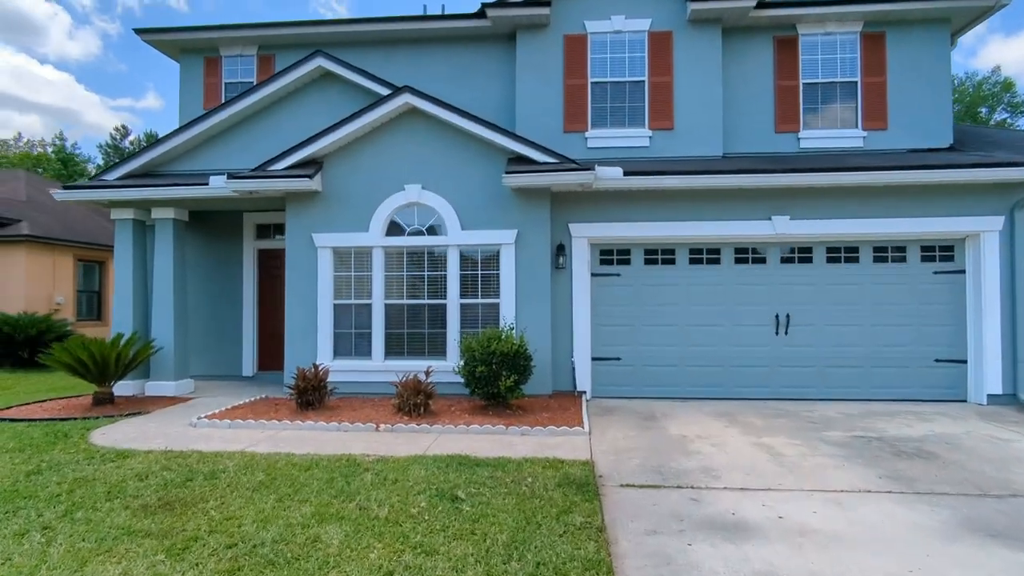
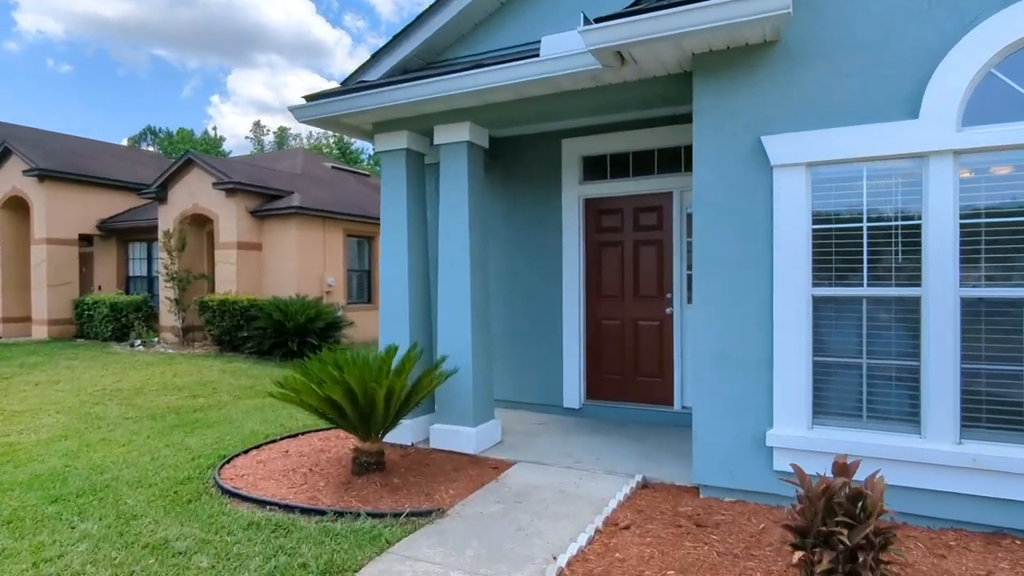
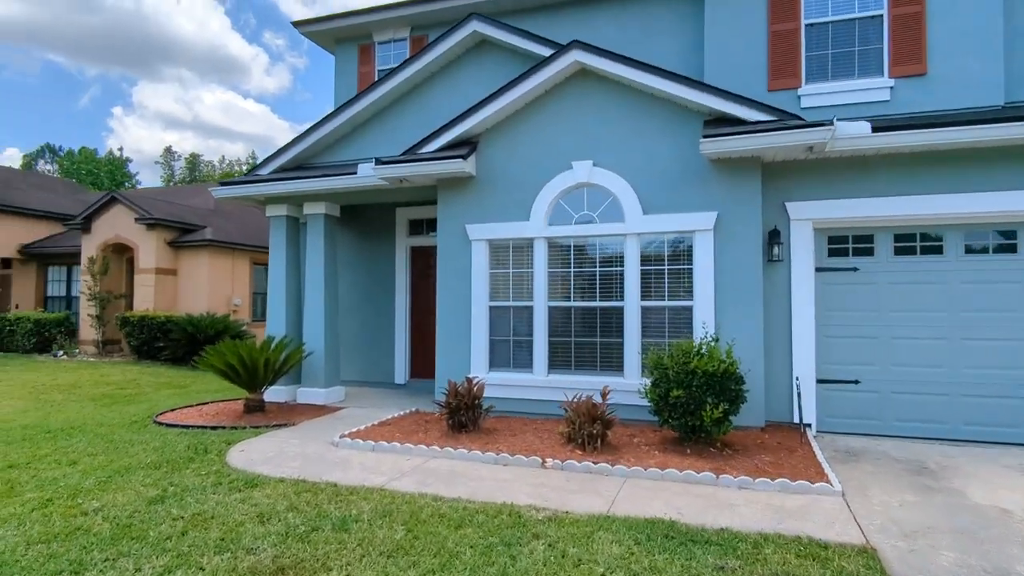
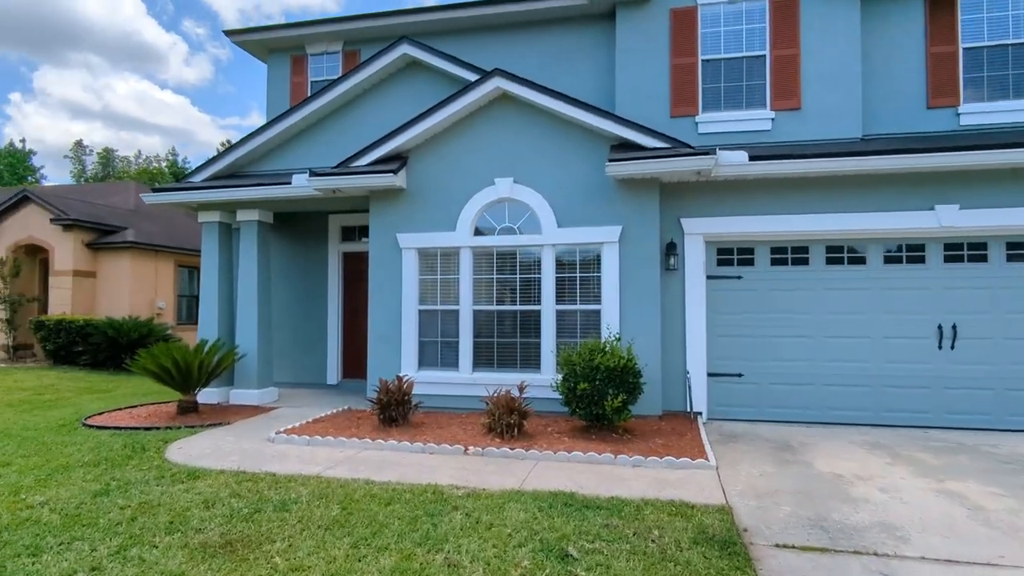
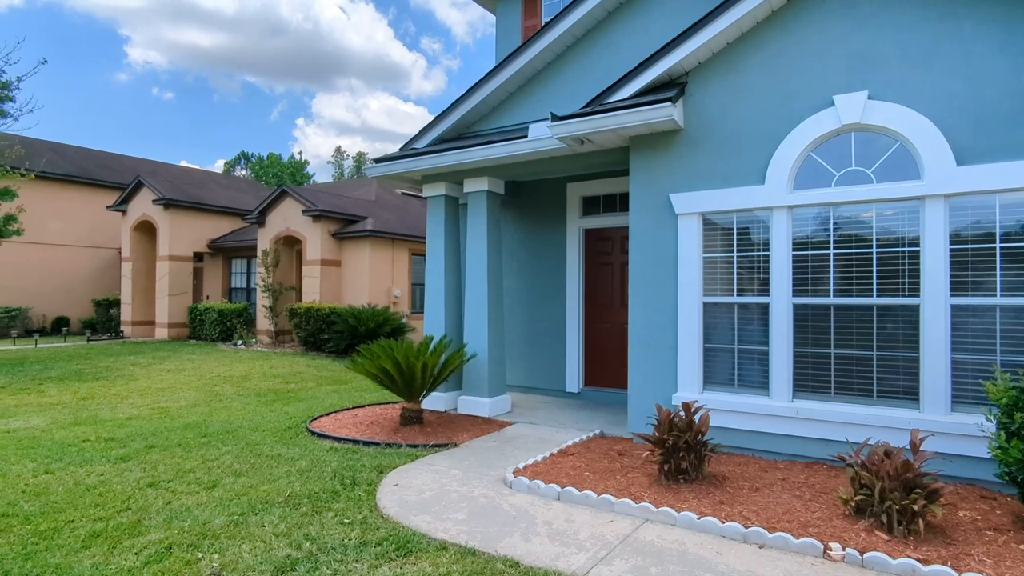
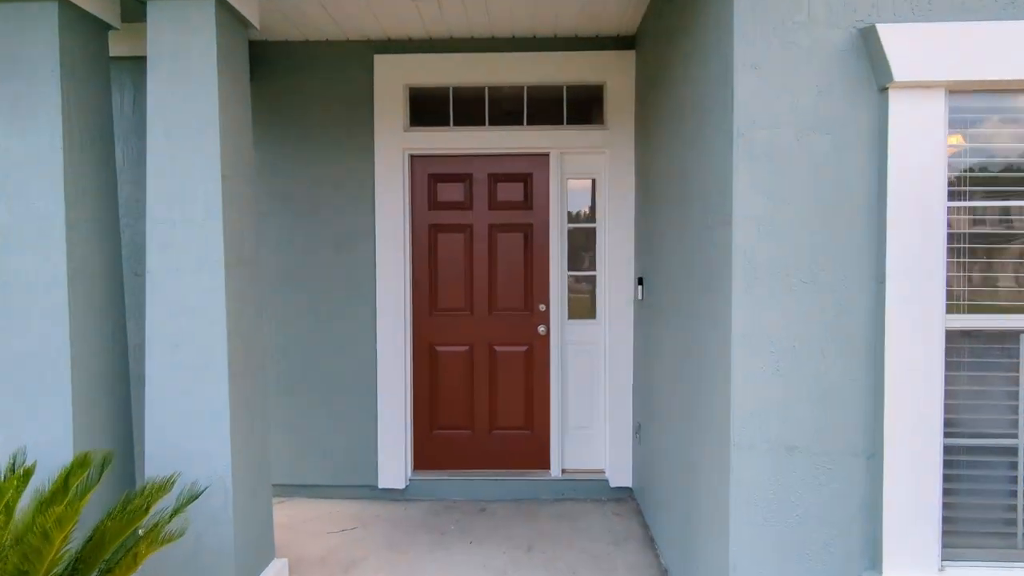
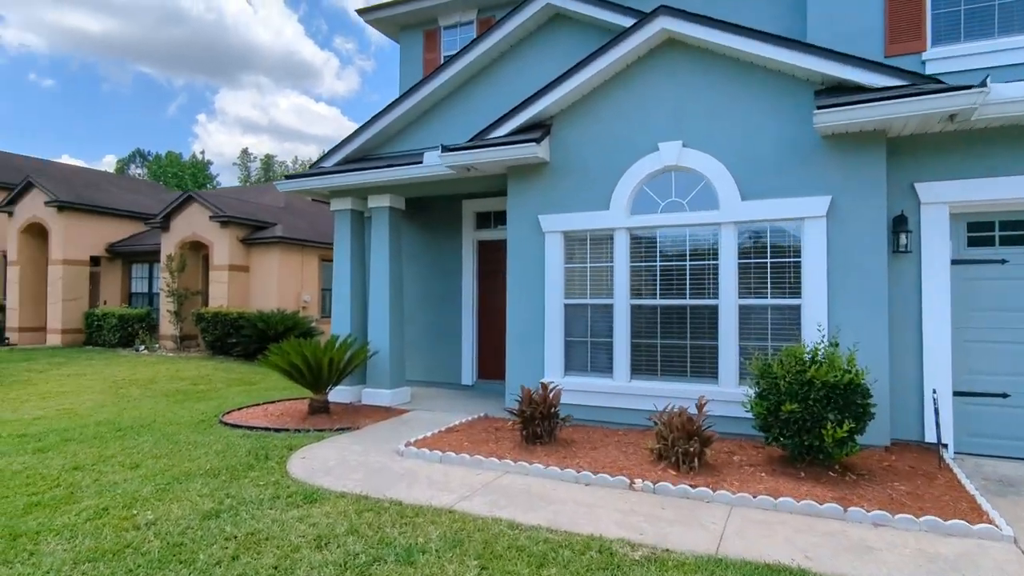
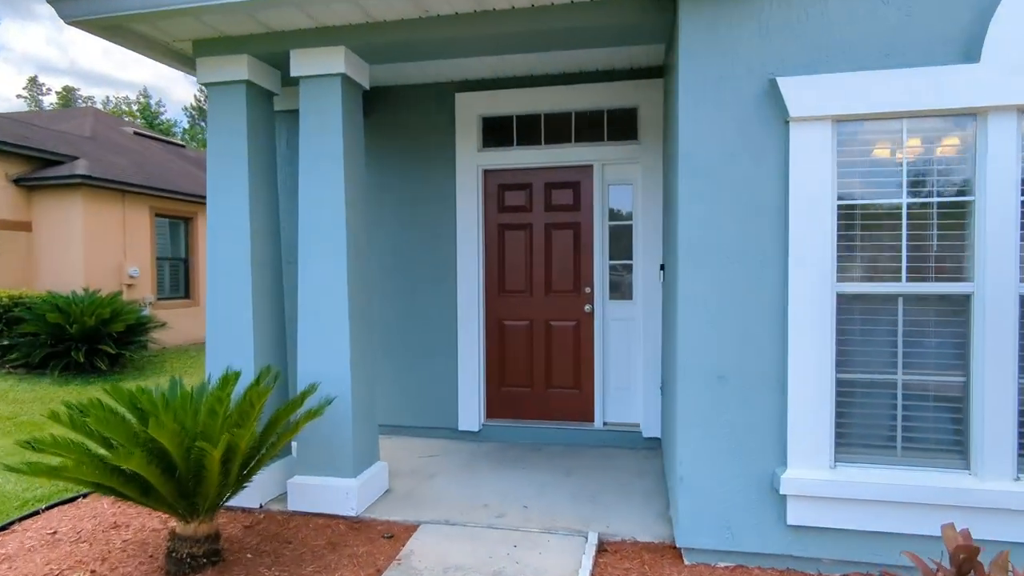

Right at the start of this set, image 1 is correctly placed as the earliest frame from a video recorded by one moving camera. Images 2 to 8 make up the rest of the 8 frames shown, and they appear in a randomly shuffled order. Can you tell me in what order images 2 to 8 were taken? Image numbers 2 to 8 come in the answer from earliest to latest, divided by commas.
4, 3, 7, 5, 2, 8, 6
